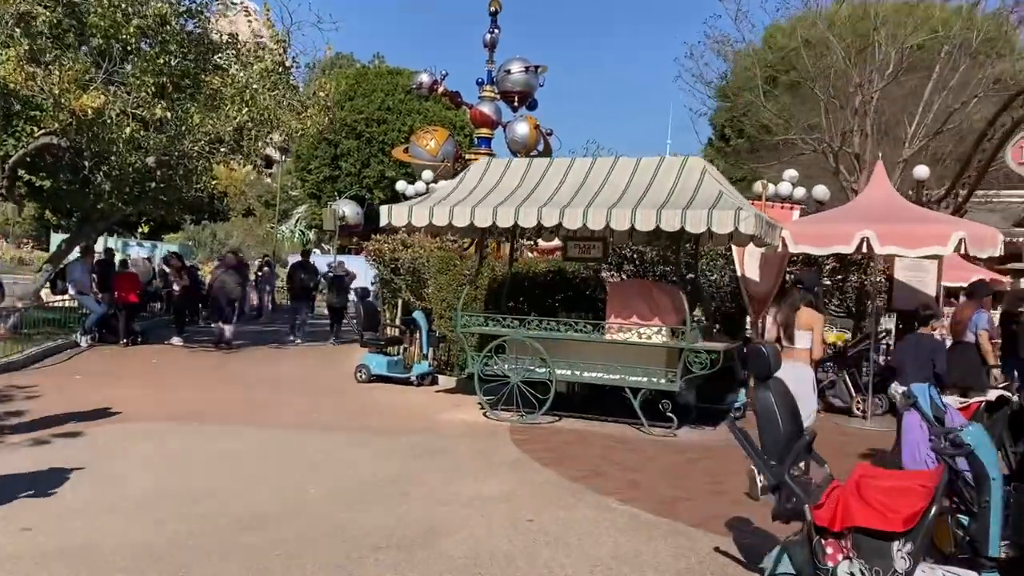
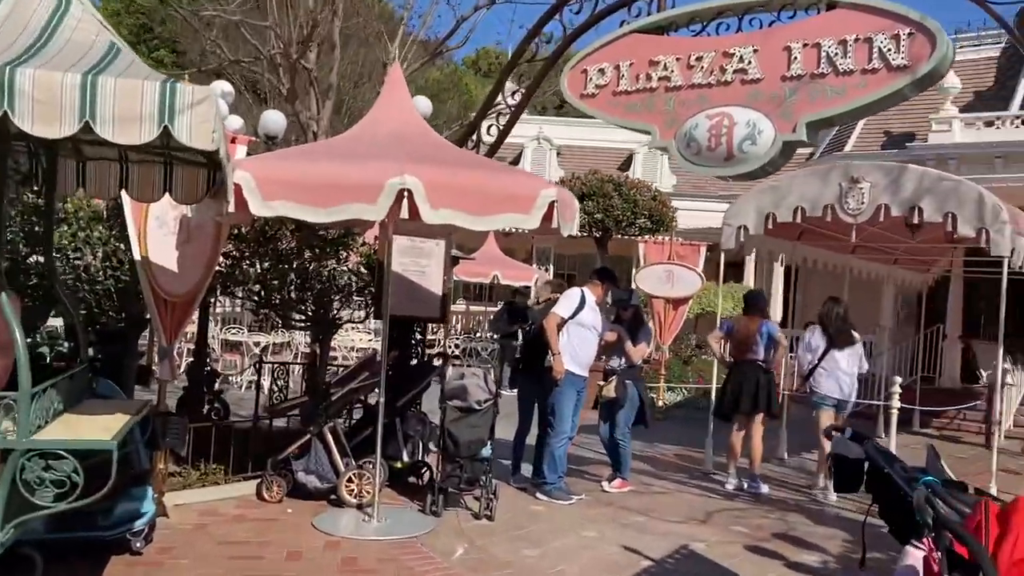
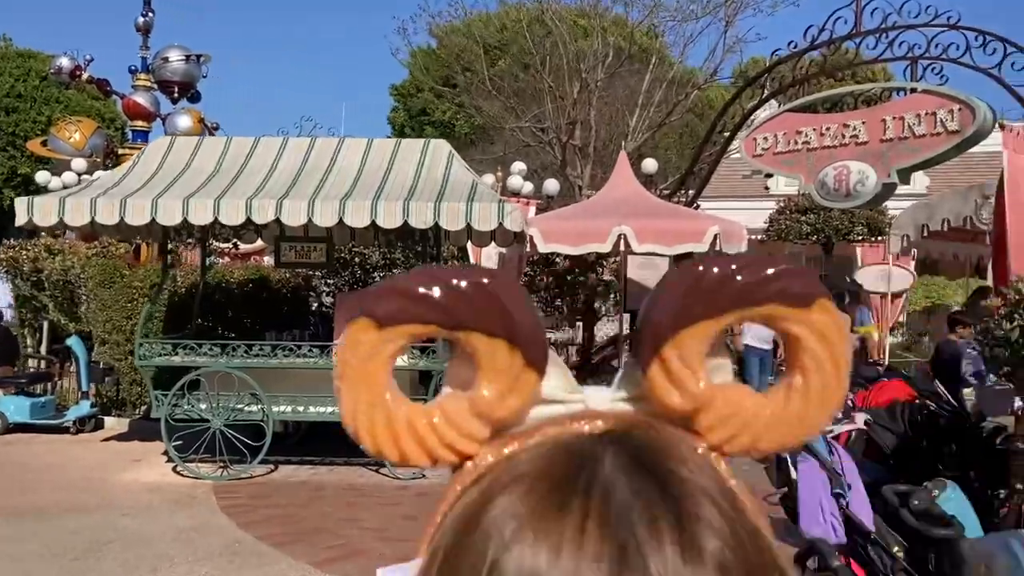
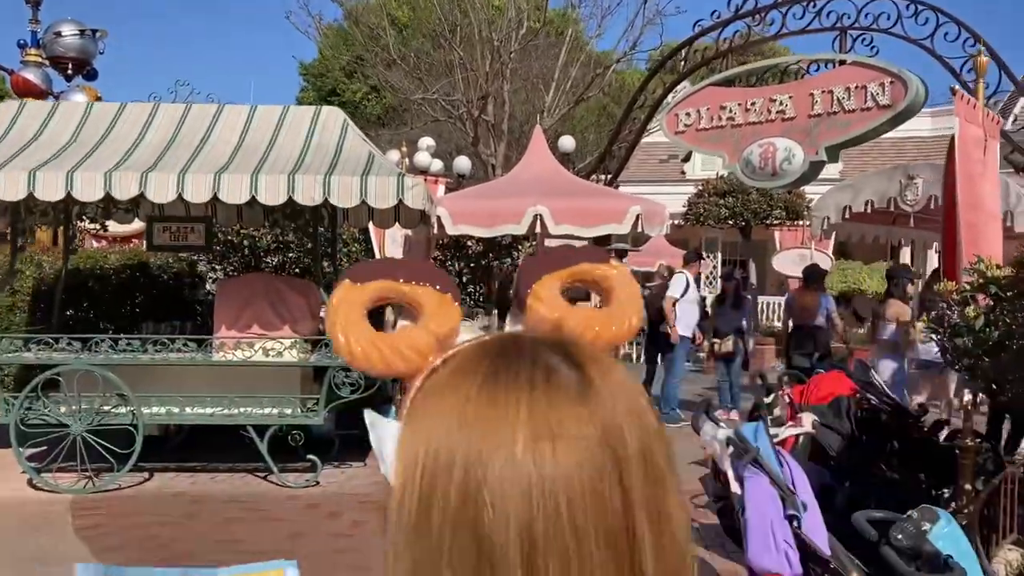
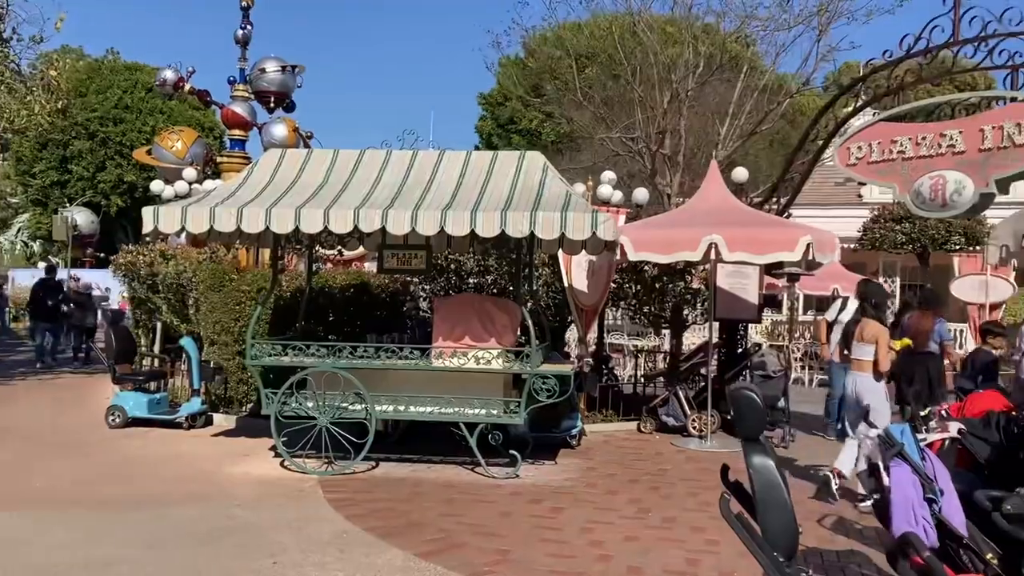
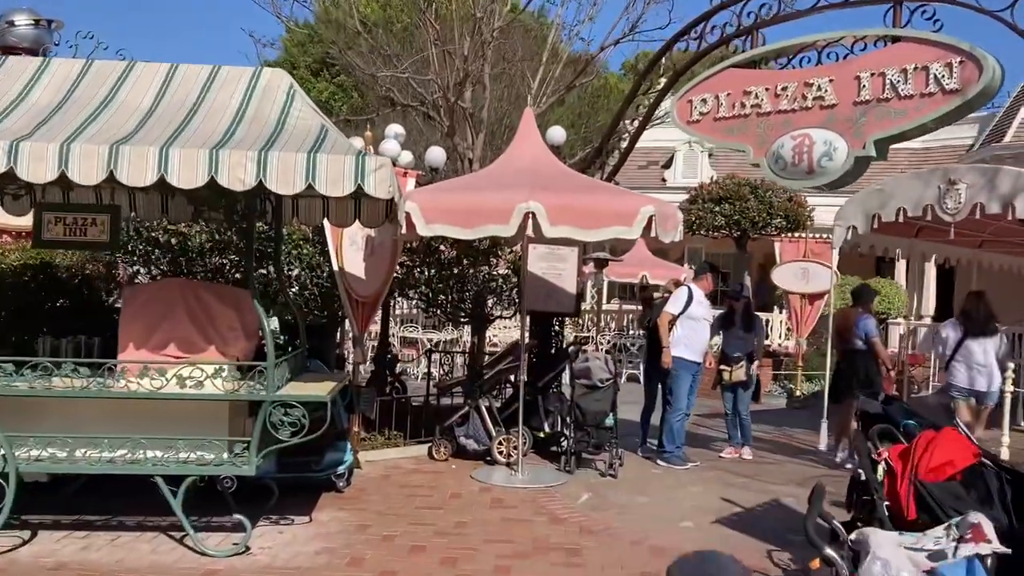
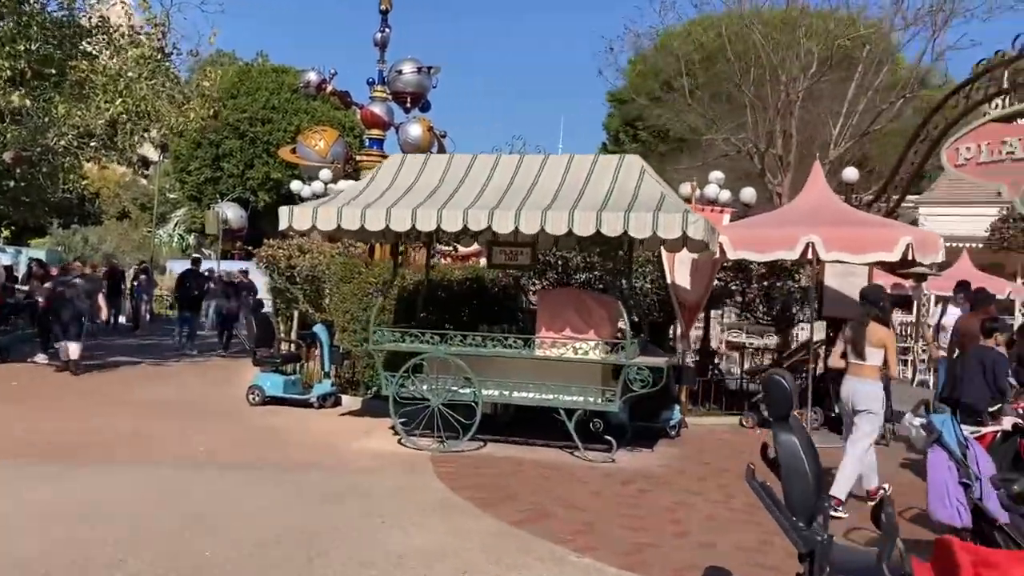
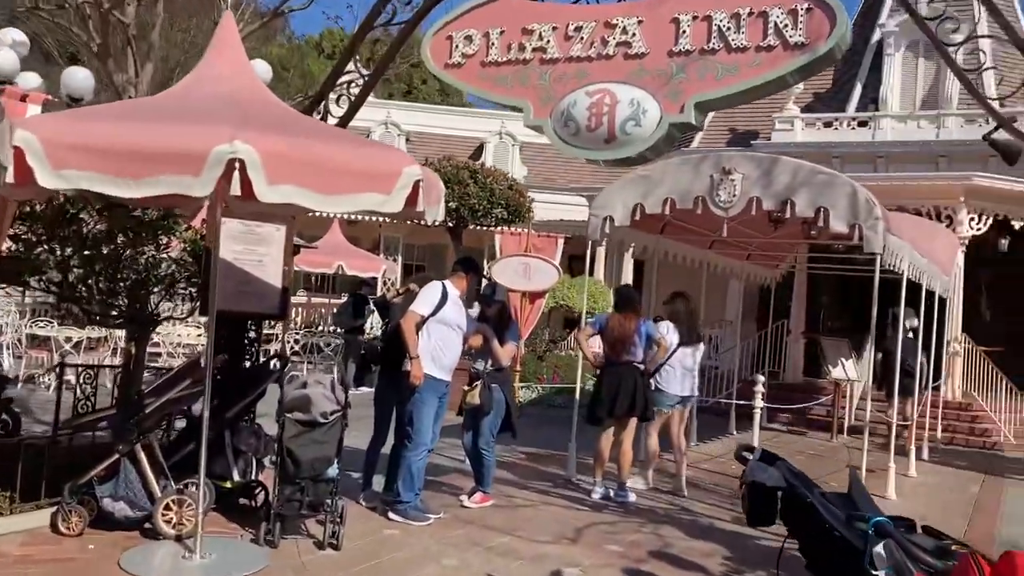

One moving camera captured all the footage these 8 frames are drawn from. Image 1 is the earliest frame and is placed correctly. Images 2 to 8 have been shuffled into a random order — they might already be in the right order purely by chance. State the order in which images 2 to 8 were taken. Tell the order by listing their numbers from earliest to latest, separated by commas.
7, 5, 3, 4, 6, 2, 8
